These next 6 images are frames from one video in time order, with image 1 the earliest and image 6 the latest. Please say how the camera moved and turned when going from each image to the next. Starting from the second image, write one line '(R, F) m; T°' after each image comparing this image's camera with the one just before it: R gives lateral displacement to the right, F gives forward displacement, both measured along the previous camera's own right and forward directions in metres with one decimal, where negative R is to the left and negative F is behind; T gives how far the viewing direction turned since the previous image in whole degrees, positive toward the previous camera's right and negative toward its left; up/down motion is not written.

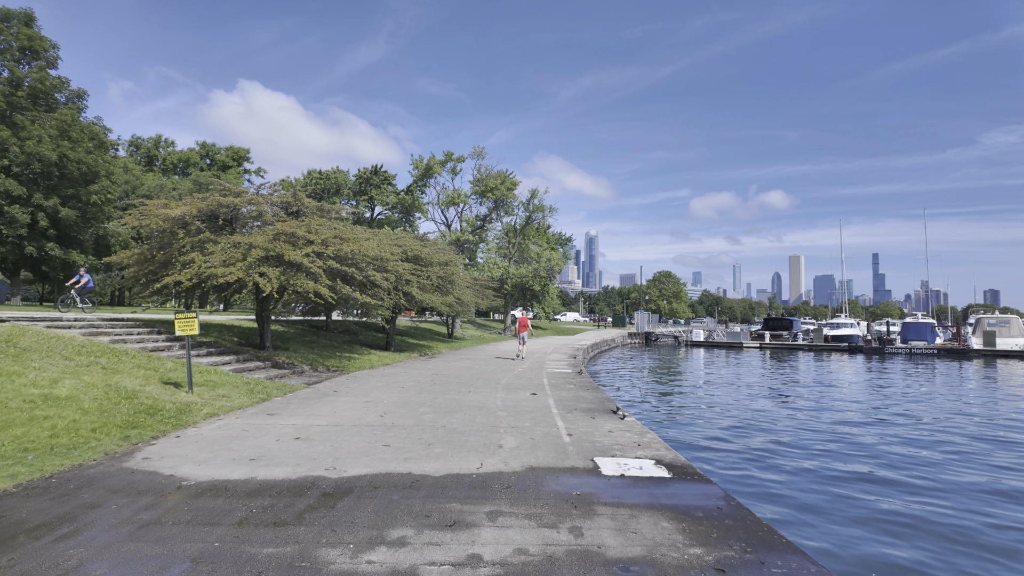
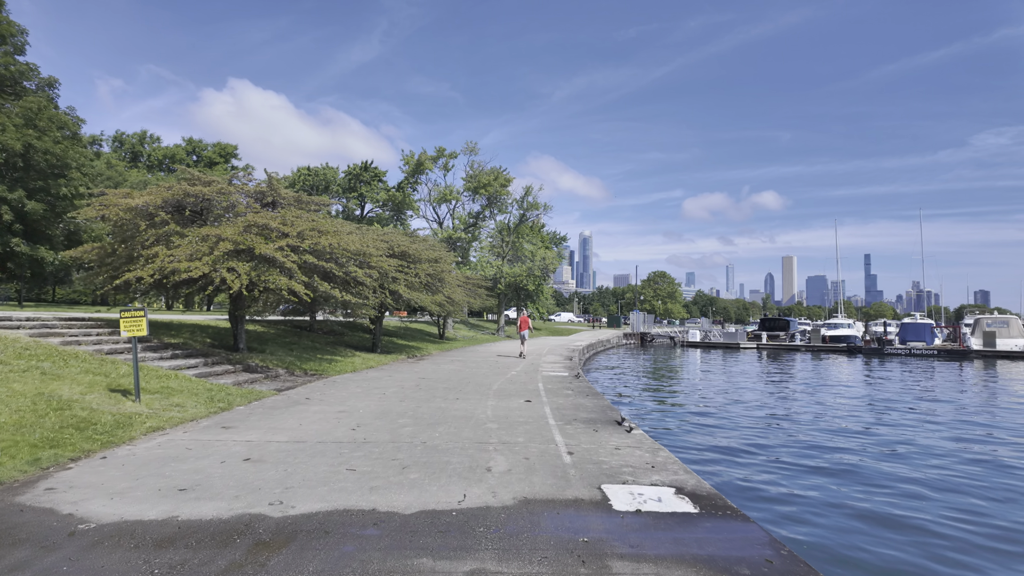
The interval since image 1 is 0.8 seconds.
(0.0, +1.1) m; +1°
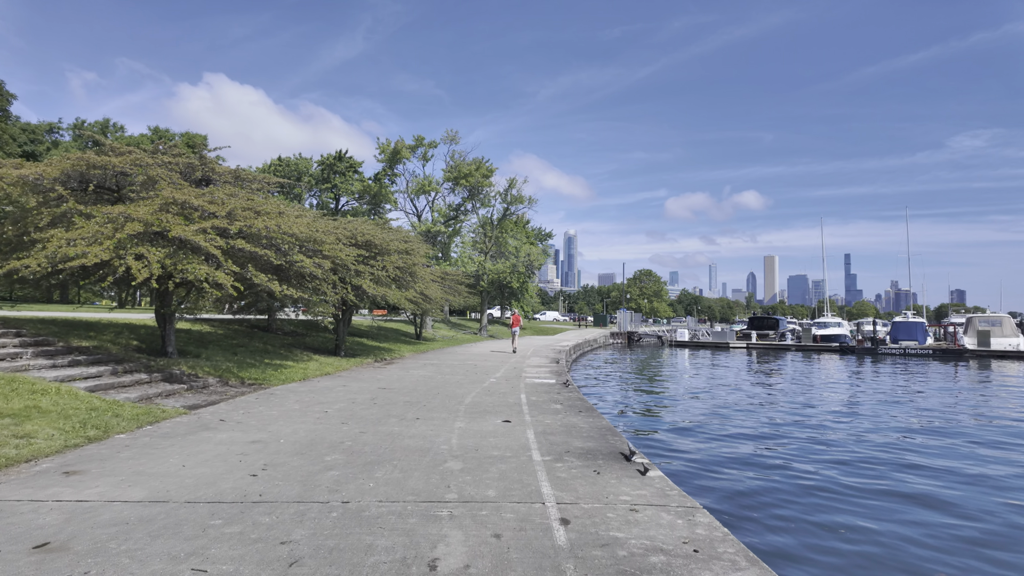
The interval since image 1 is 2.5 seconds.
(+0.2, +2.3) m; +1°
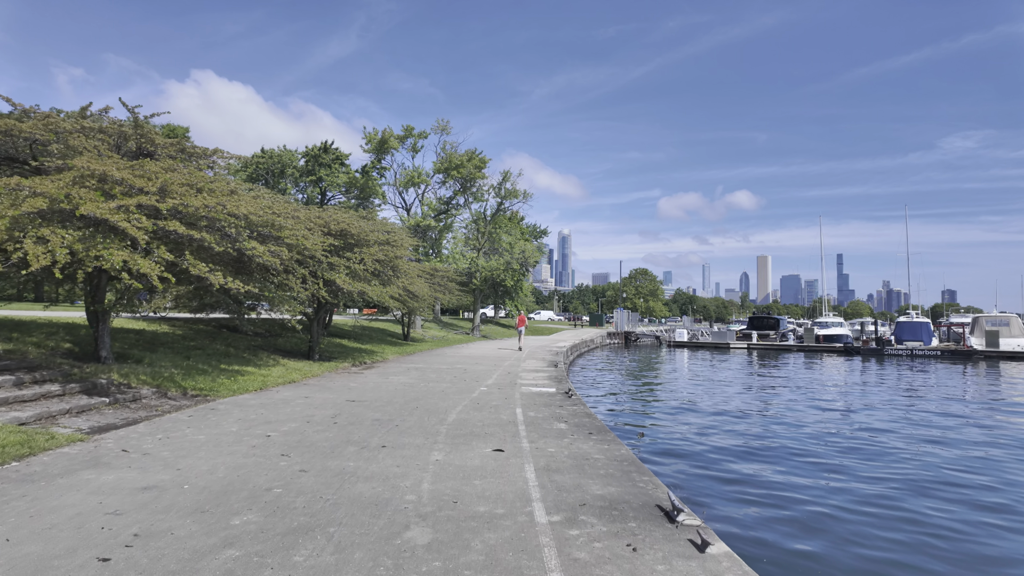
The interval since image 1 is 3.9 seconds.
(0.0, +1.9) m; +1°
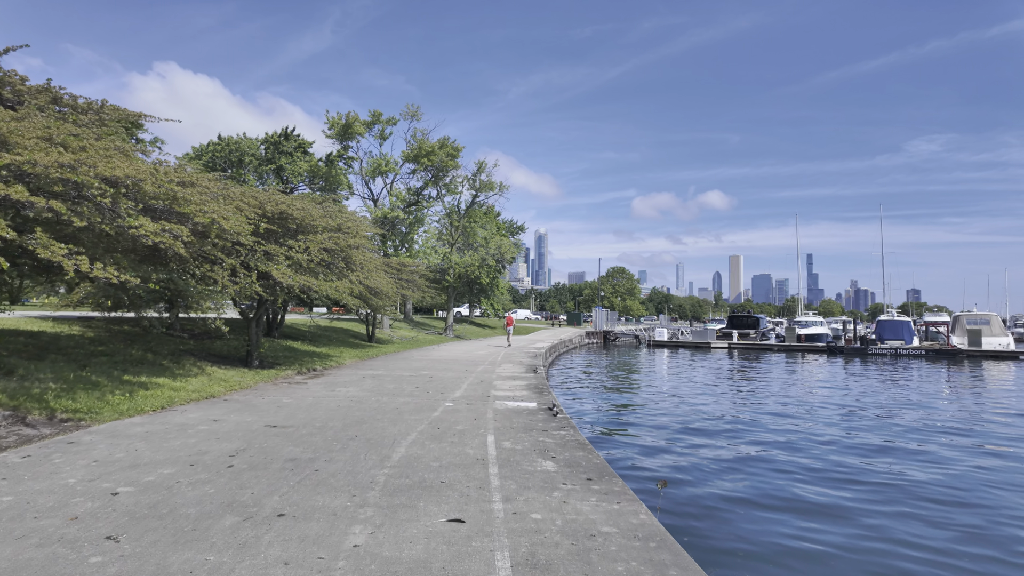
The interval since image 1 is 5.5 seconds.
(+0.1, +2.3) m; +2°
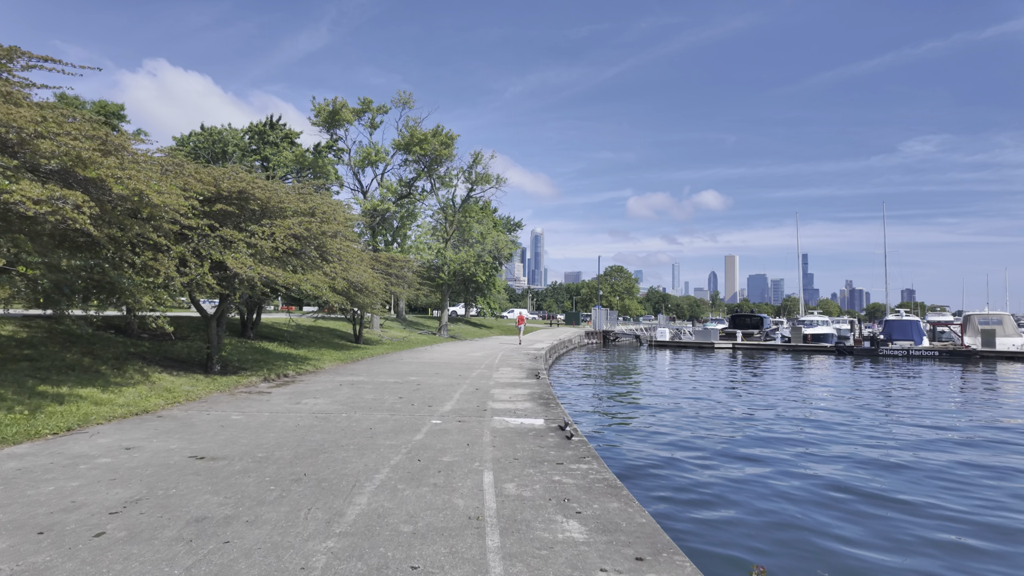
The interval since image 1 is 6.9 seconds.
(-0.1, +1.9) m; 0°
